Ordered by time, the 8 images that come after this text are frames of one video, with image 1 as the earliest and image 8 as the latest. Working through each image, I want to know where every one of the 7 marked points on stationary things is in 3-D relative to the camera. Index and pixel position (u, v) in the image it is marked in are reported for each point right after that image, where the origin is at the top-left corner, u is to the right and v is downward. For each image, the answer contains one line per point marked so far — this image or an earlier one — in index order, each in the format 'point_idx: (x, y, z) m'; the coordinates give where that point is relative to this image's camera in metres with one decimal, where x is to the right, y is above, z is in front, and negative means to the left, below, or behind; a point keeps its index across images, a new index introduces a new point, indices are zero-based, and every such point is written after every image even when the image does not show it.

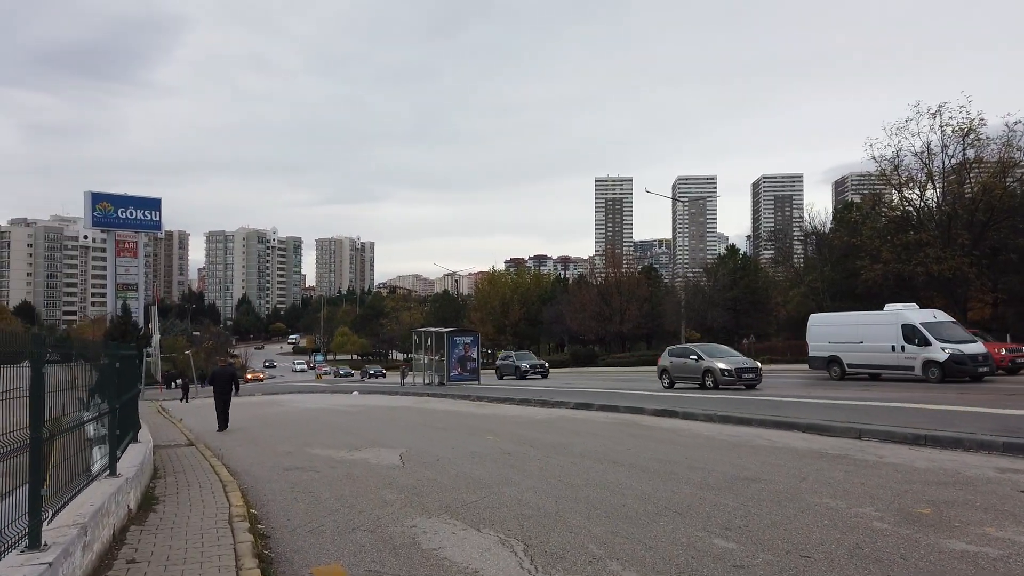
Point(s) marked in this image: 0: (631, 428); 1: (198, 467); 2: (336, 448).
0: (+2.2, -2.6, +14.0) m
1: (-4.3, -2.4, +10.2) m
2: (-3.1, -2.8, +13.1) m
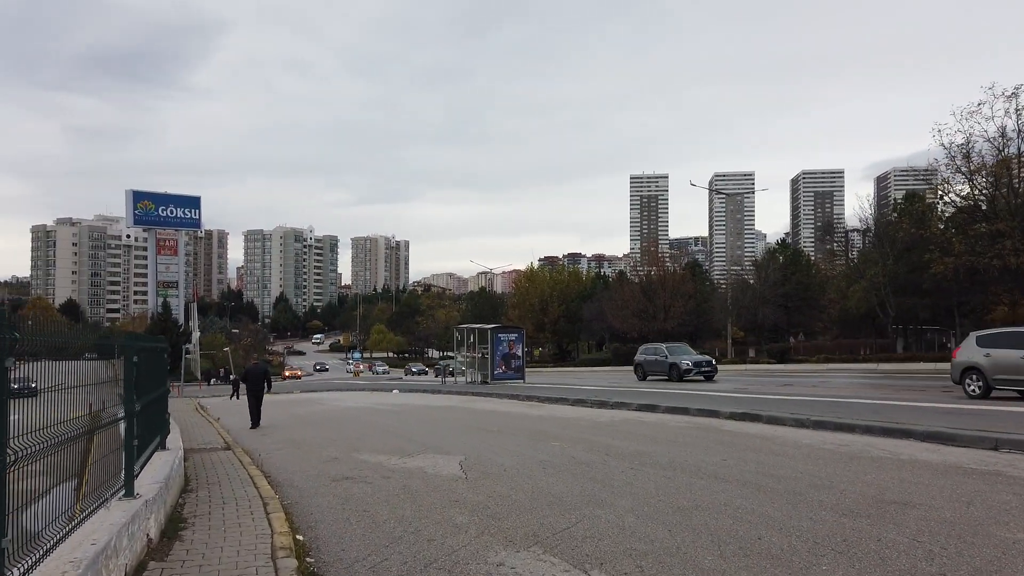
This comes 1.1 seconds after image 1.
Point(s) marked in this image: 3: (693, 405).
0: (+3.3, -2.4, +12.4) m
1: (-3.3, -2.2, +8.9) m
2: (-2.0, -2.6, +11.8) m
3: (+4.0, -2.6, +16.6) m
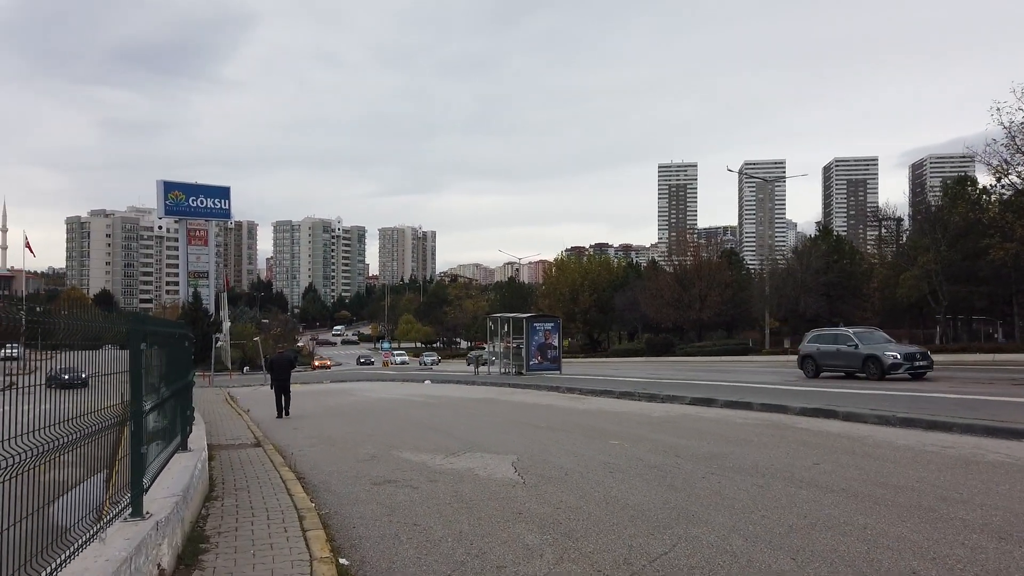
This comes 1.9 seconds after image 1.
0: (+4.1, -2.2, +11.2) m
1: (-2.6, -2.0, +7.9) m
2: (-1.2, -2.4, +10.8) m
3: (+5.0, -2.3, +15.4) m
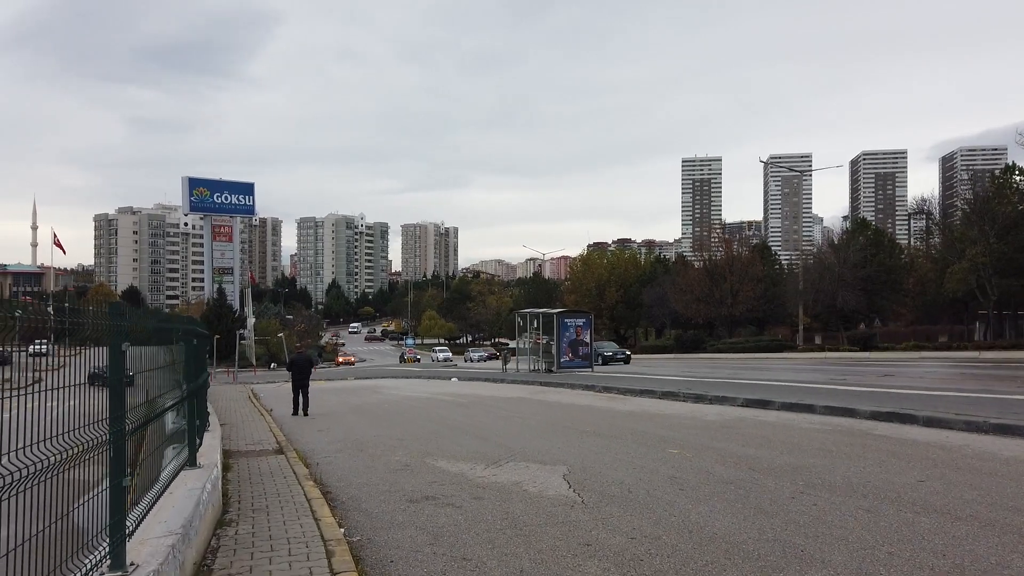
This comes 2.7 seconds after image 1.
0: (+4.8, -2.0, +10.0) m
1: (-2.1, -1.9, +6.9) m
2: (-0.6, -2.3, +9.7) m
3: (+5.7, -2.1, +14.2) m
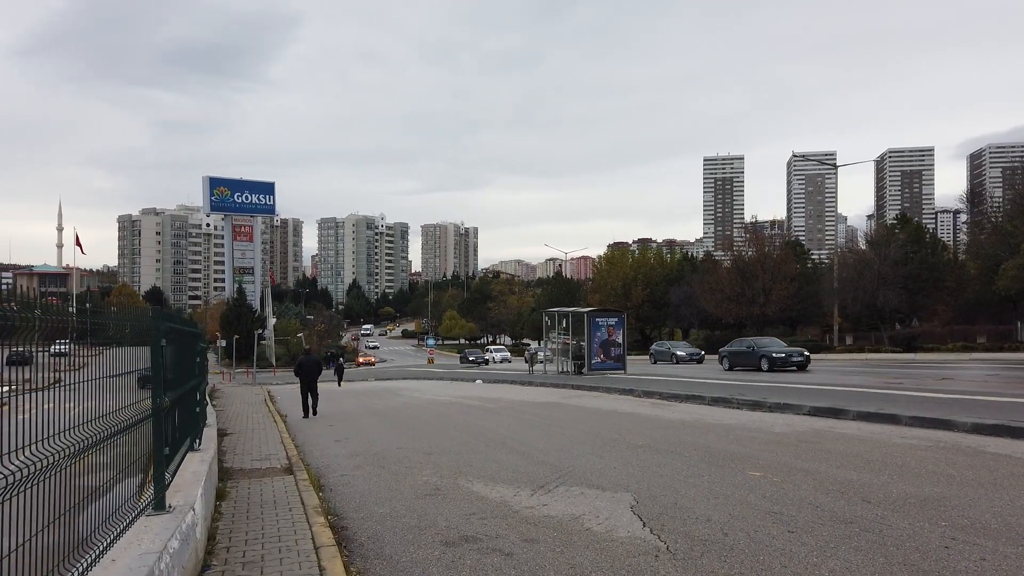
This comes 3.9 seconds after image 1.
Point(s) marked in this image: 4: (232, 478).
0: (+5.3, -1.9, +8.3) m
1: (-1.6, -1.8, +5.4) m
2: (-0.1, -2.2, +8.2) m
3: (+6.4, -2.0, +12.4) m
4: (-3.3, -2.2, +8.7) m
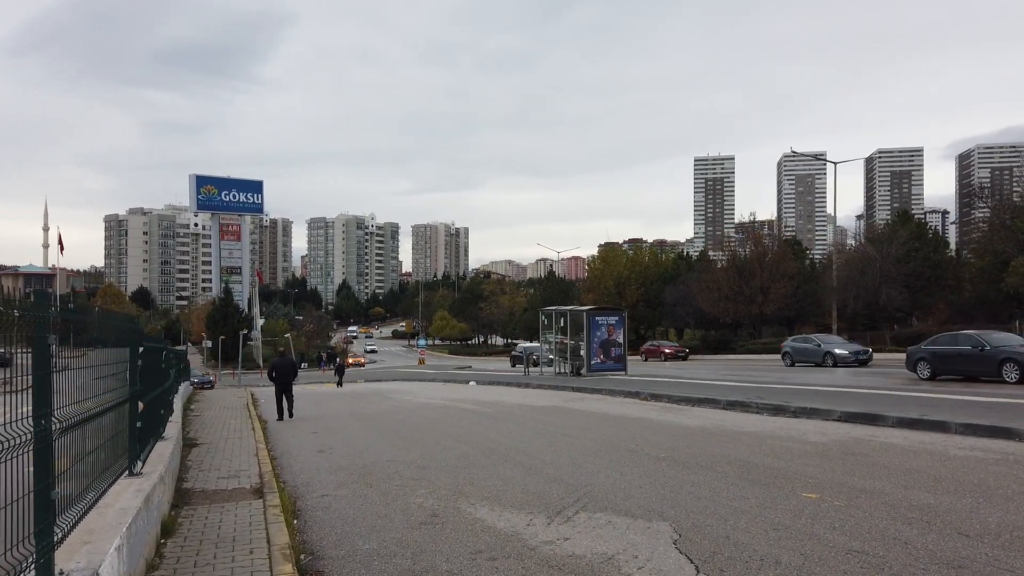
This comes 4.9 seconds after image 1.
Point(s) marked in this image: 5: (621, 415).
0: (+5.4, -1.8, +7.1) m
1: (-1.5, -1.7, +4.1) m
2: (0.0, -2.1, +6.9) m
3: (+6.4, -1.9, +11.2) m
4: (-3.2, -2.1, +7.3) m
5: (+2.3, -2.6, +15.5) m
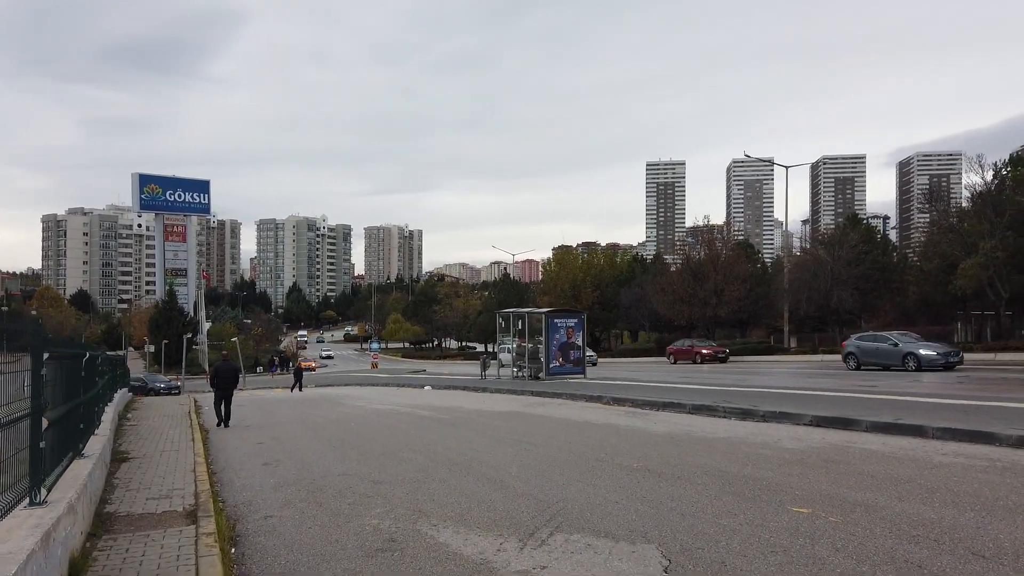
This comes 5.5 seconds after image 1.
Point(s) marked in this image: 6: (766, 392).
0: (+5.1, -1.8, +6.7) m
1: (-1.6, -1.7, +3.3) m
2: (-0.2, -2.0, +6.2) m
3: (+5.9, -1.9, +10.9) m
4: (-3.4, -2.0, +6.4) m
5: (+1.5, -2.6, +14.9) m
6: (+5.9, -2.4, +17.3) m
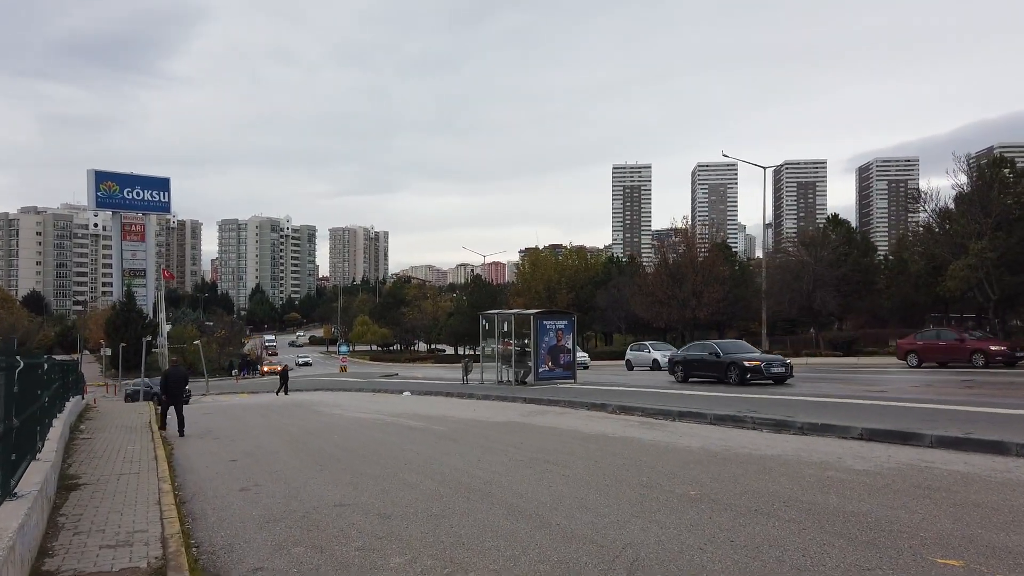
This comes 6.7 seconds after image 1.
0: (+5.6, -1.7, +5.4) m
1: (-0.9, -1.6, +1.7) m
2: (+0.3, -2.0, +4.7) m
3: (+6.2, -1.9, +9.7) m
4: (-3.0, -2.0, +4.8) m
5: (+1.6, -2.6, +13.5) m
6: (+5.9, -2.4, +16.1) m
